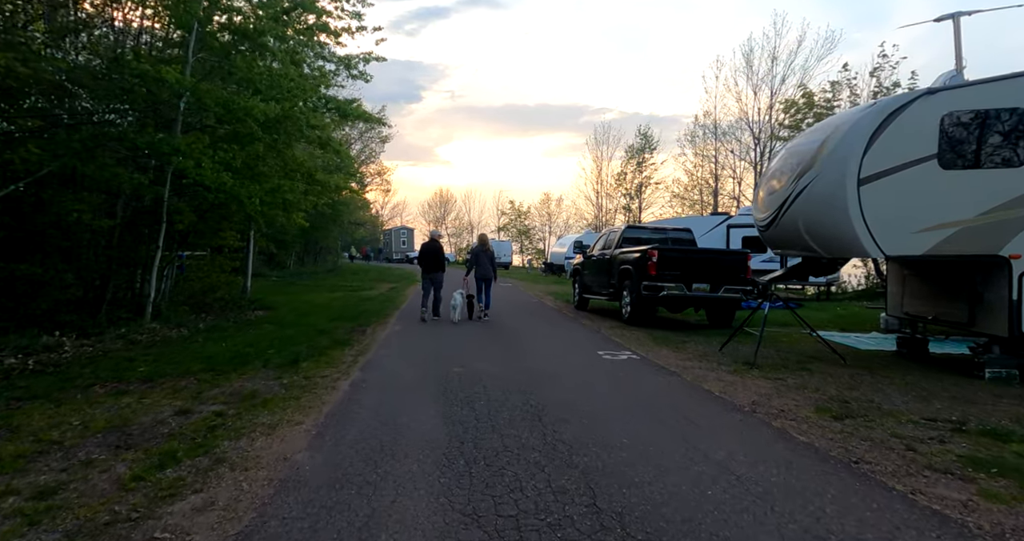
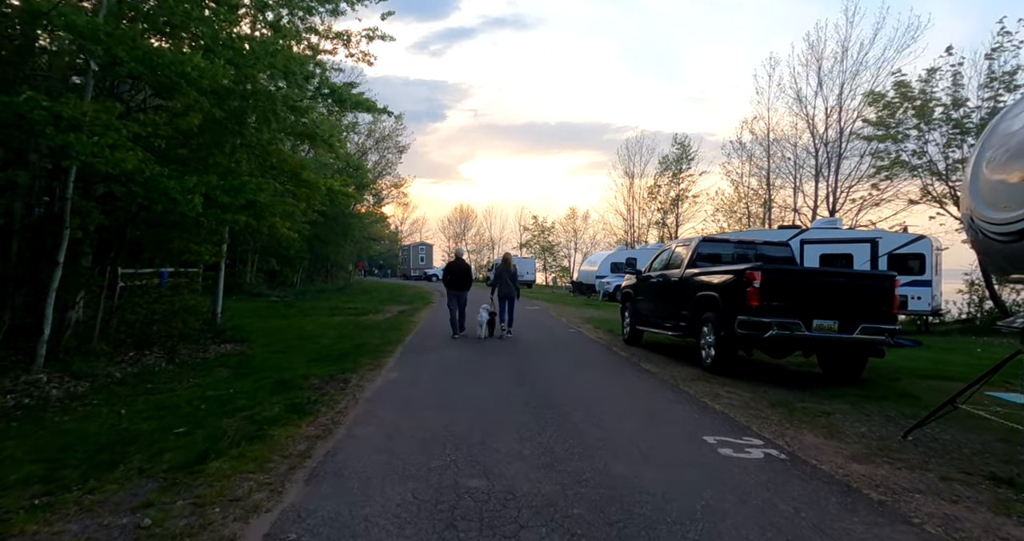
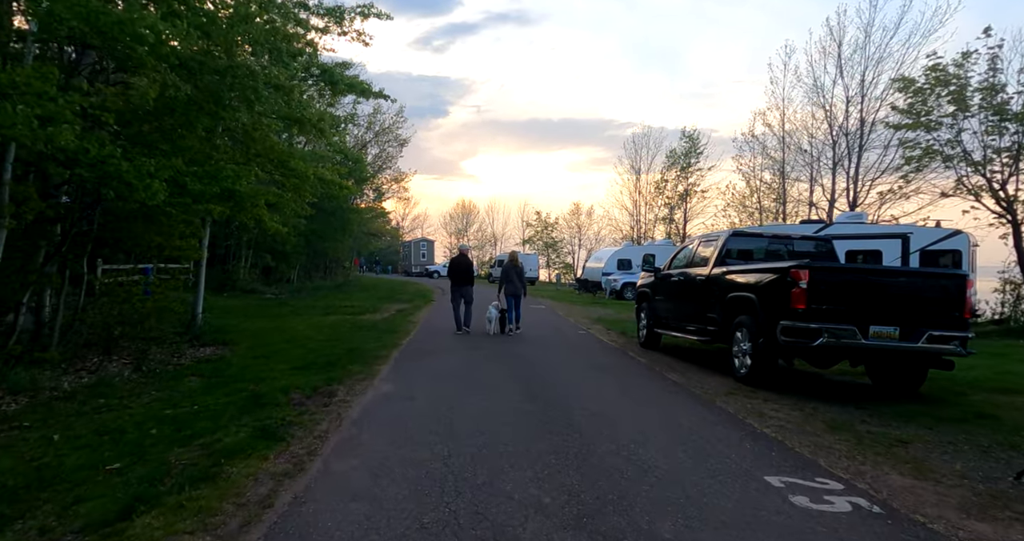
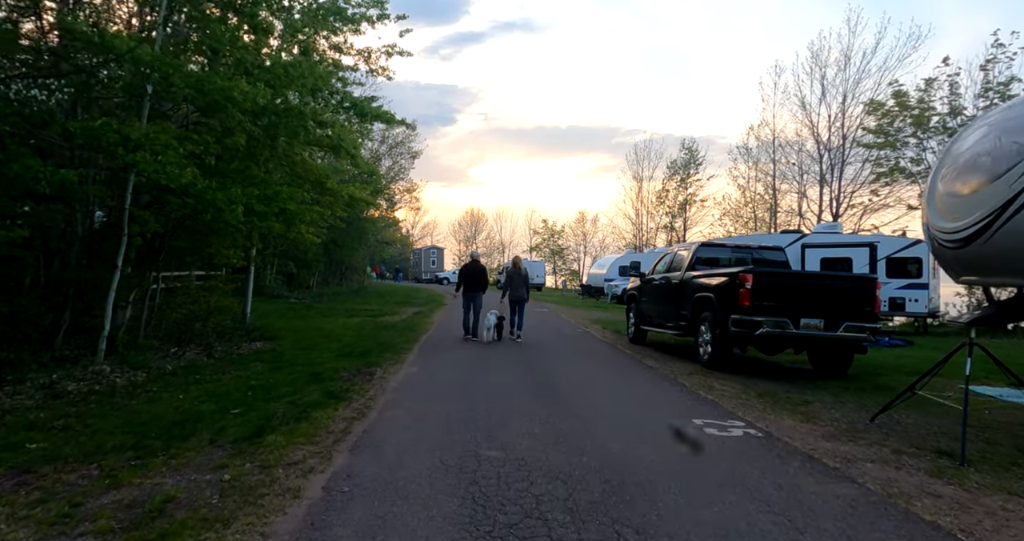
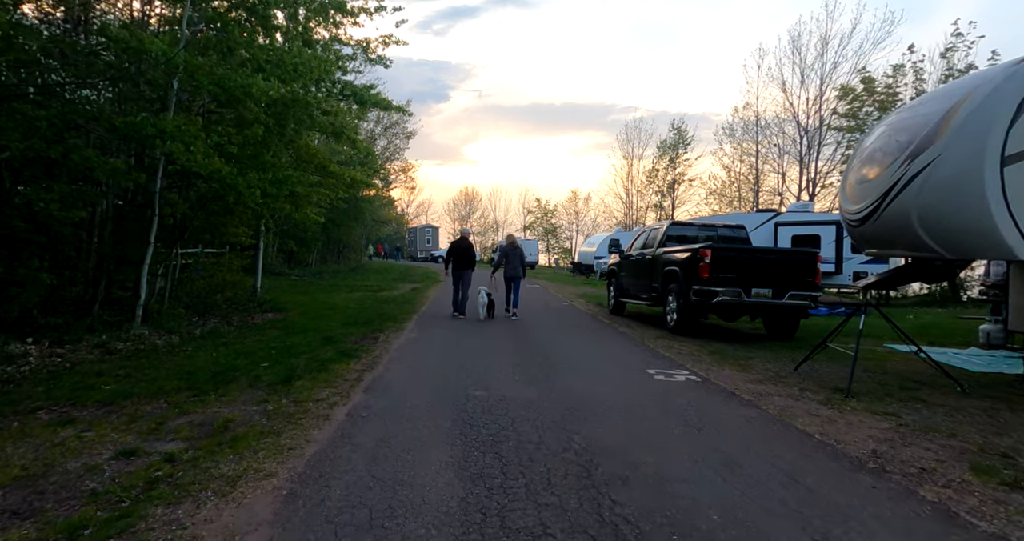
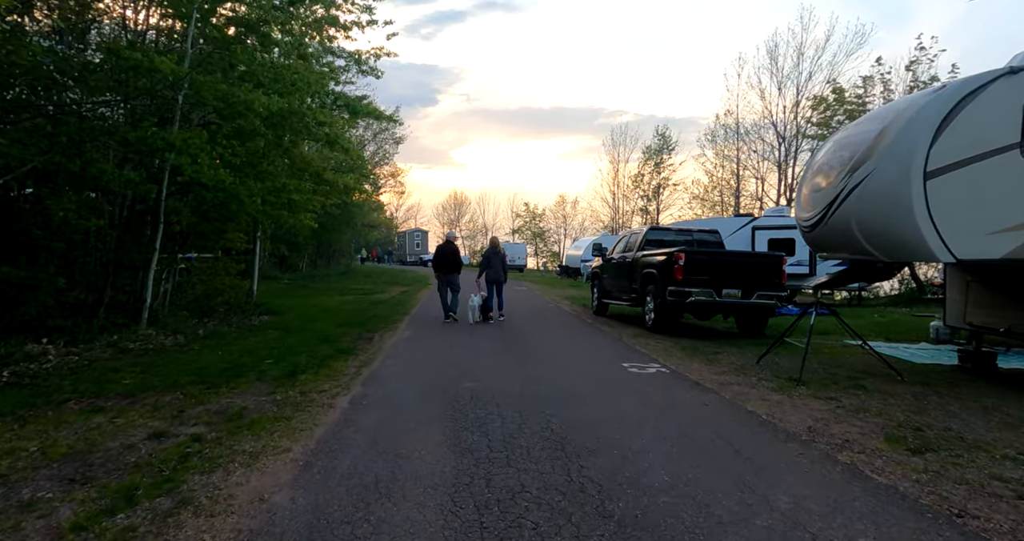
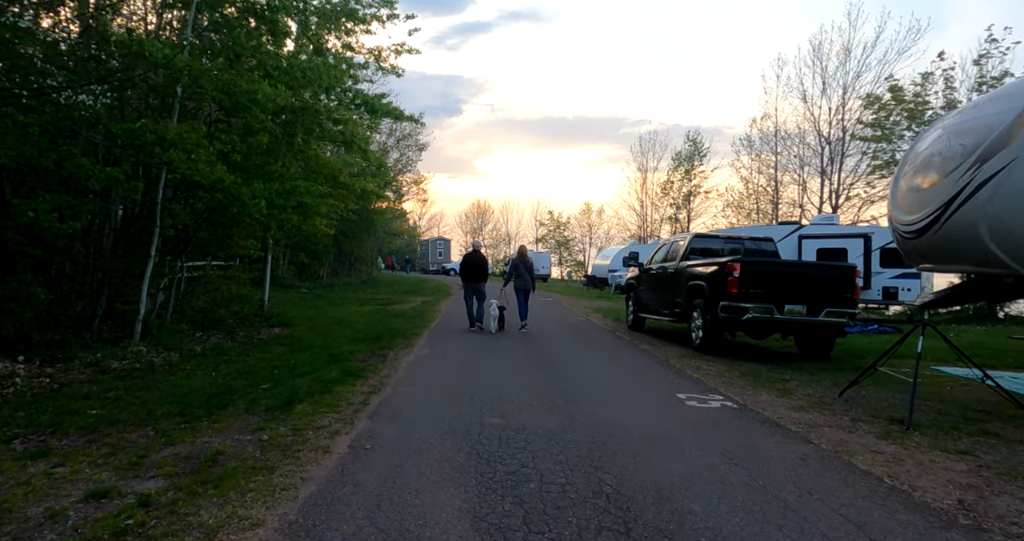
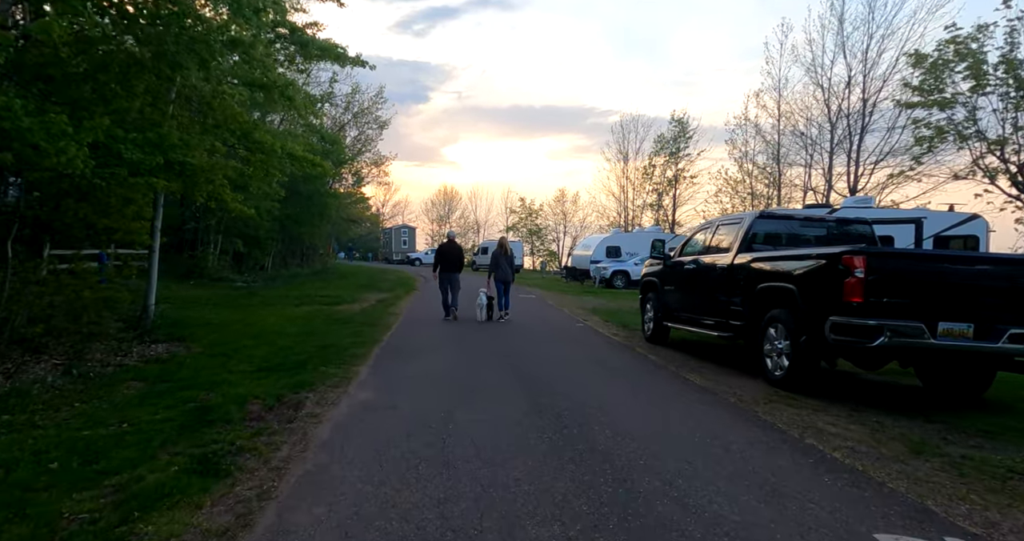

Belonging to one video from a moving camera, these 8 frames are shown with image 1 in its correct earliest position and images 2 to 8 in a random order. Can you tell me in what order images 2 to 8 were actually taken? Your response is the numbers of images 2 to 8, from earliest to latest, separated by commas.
6, 5, 7, 4, 2, 3, 8
